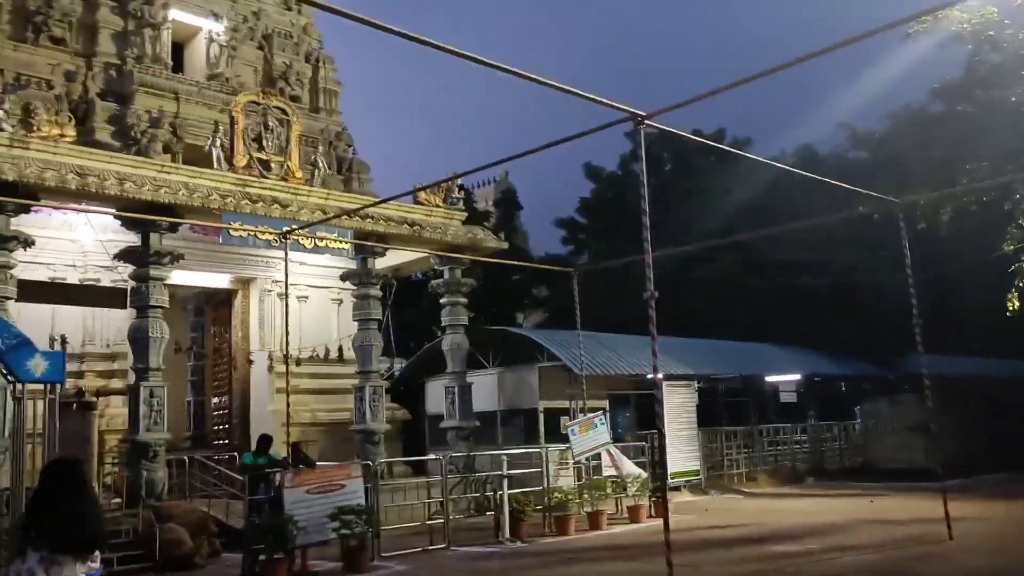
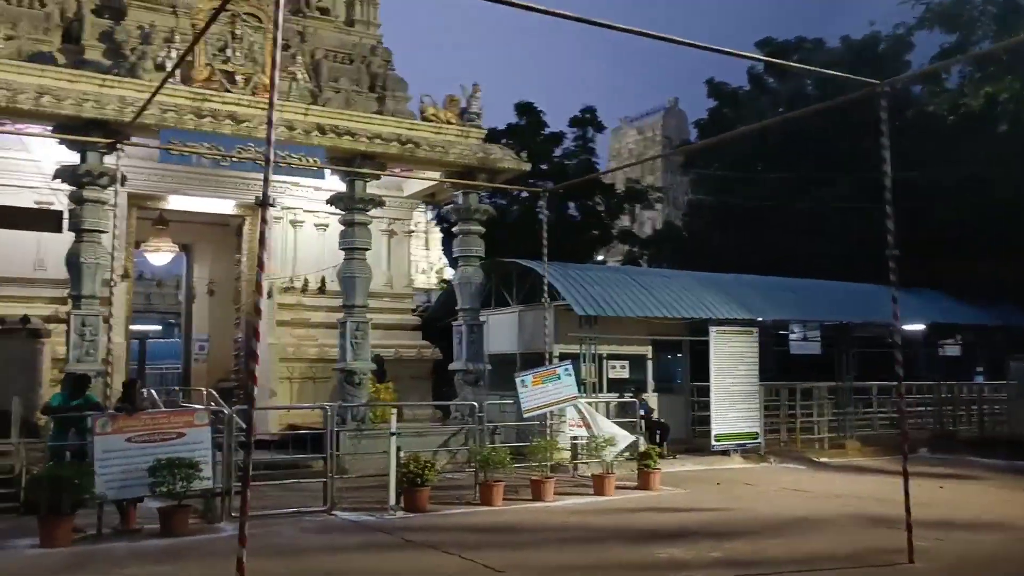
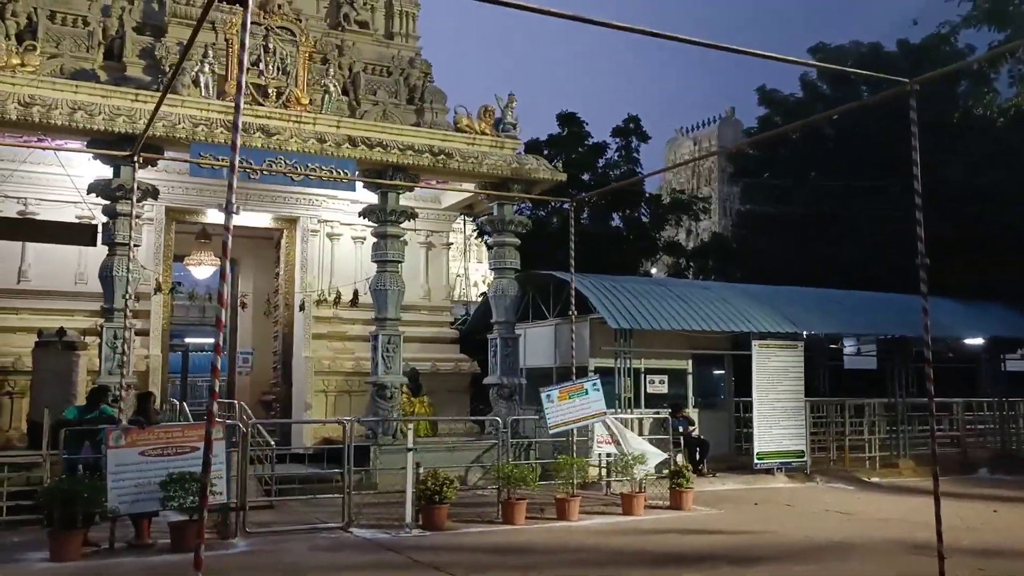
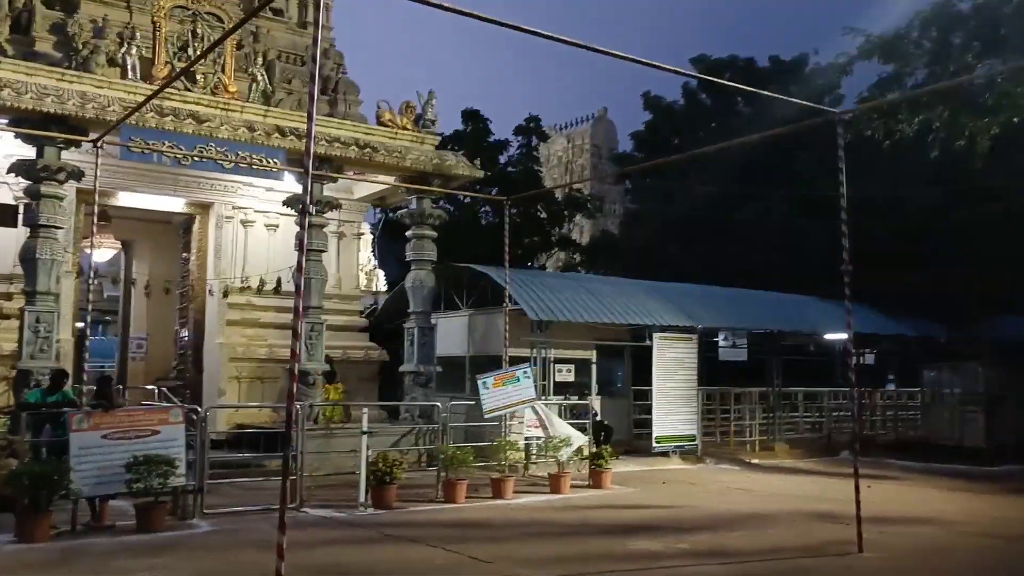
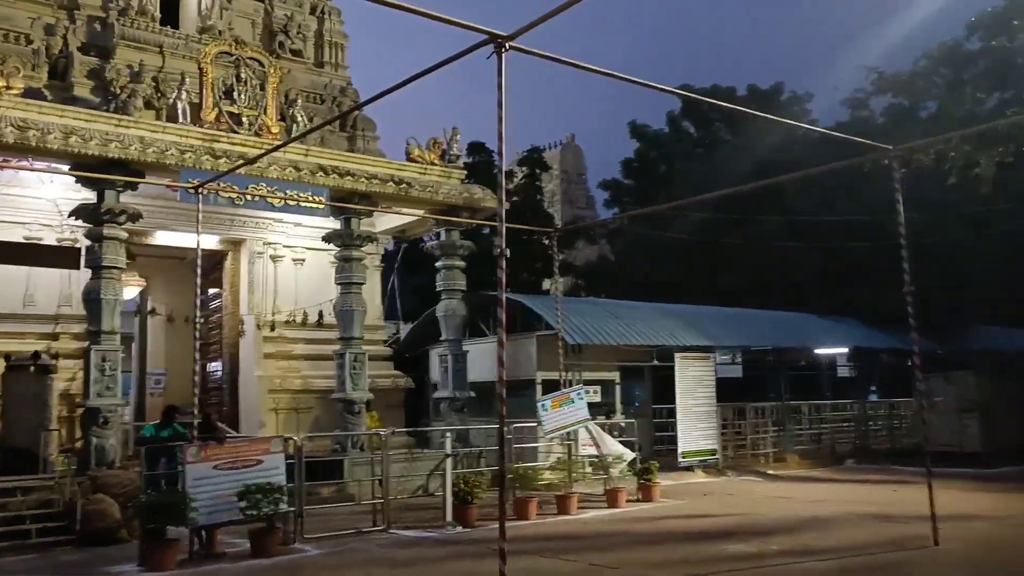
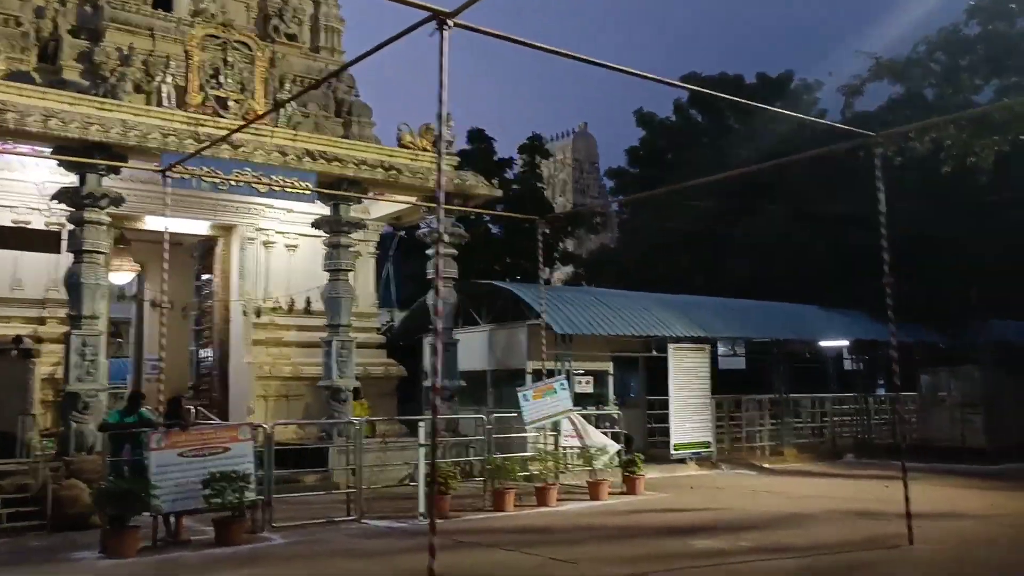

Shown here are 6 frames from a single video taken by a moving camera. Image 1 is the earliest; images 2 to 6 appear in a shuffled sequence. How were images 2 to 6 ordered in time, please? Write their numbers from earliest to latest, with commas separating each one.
5, 6, 4, 2, 3
